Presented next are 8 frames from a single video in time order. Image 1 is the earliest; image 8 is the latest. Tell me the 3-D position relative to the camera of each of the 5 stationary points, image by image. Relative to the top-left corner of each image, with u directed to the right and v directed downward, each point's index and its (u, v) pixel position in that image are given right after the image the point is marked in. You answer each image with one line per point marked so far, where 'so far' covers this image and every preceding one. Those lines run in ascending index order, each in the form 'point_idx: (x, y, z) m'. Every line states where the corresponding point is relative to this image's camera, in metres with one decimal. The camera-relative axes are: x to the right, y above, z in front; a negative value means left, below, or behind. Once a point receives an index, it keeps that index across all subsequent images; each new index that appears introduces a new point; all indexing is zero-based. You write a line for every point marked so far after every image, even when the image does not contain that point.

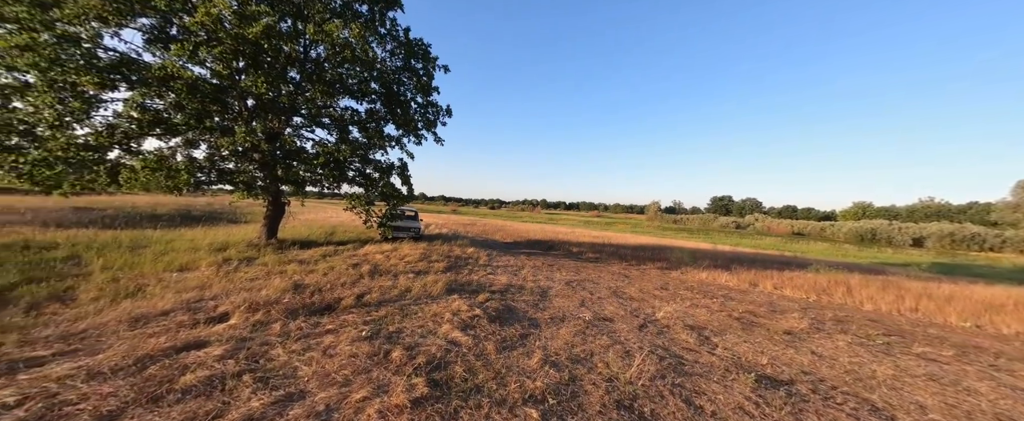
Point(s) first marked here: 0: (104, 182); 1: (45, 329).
0: (-11.3, +0.8, +8.3) m
1: (-7.4, -1.9, +4.7) m
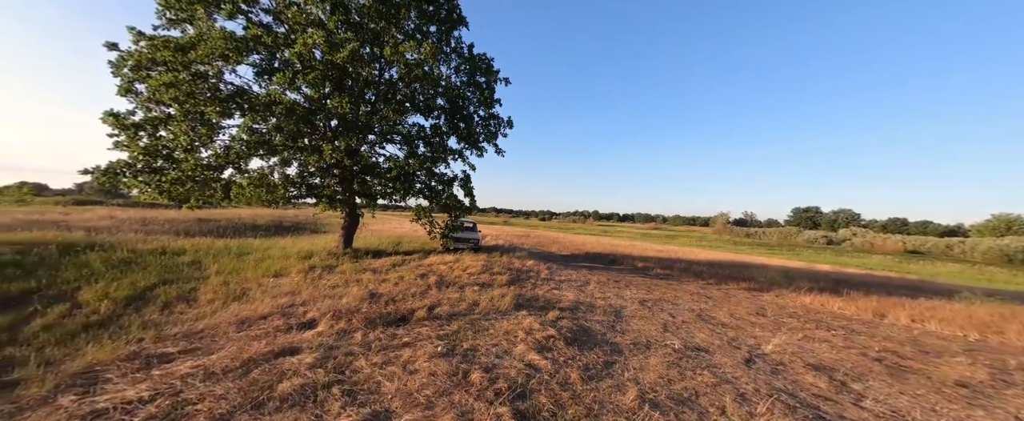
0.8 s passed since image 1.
0: (-9.3, +0.5, +9.6) m
1: (-6.0, -2.1, +5.4) m
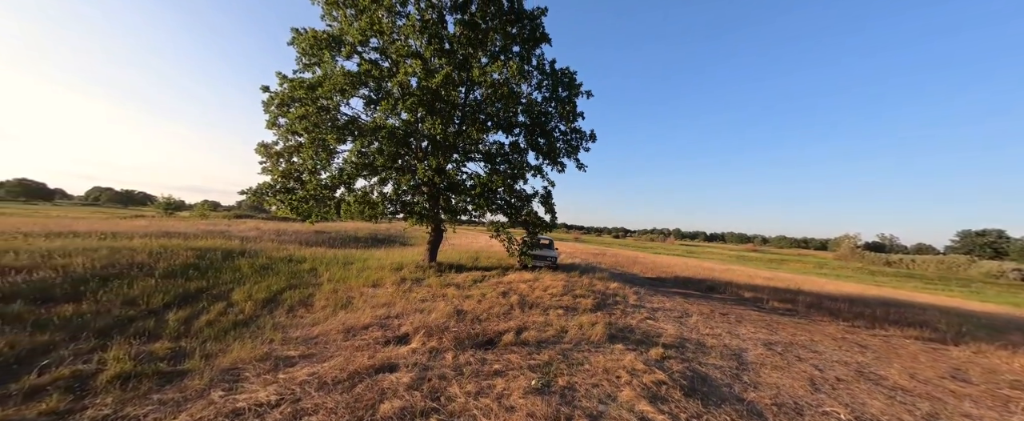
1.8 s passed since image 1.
0: (-6.5, -0.1, +11.0) m
1: (-4.3, -2.4, +6.0) m
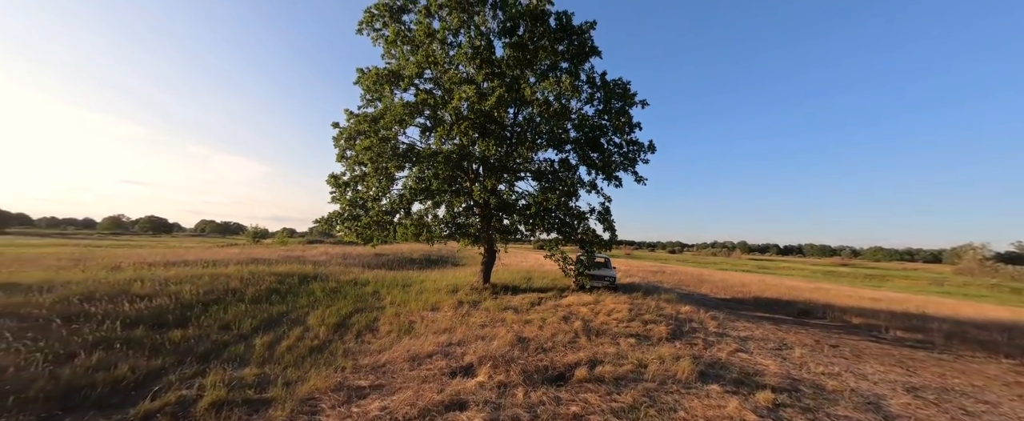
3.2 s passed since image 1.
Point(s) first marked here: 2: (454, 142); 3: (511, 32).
0: (-4.5, -1.0, +11.4) m
1: (-2.9, -2.9, +6.0) m
2: (-1.9, +2.2, +9.8) m
3: (0.0, +6.1, +10.4) m
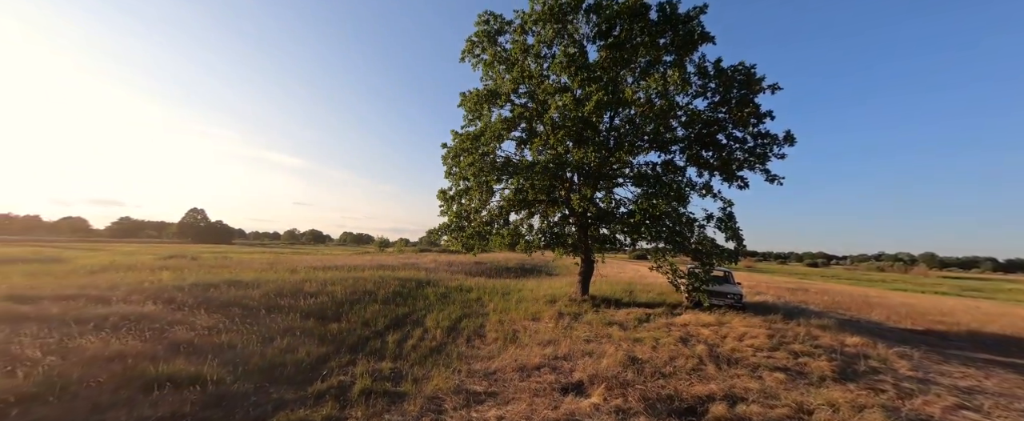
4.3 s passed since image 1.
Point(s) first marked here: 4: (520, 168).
0: (-0.8, -1.4, +12.0) m
1: (-0.7, -3.1, +6.3) m
2: (+1.2, +1.9, +9.8) m
3: (+3.1, +5.9, +9.9) m
4: (+0.2, +1.4, +10.1) m
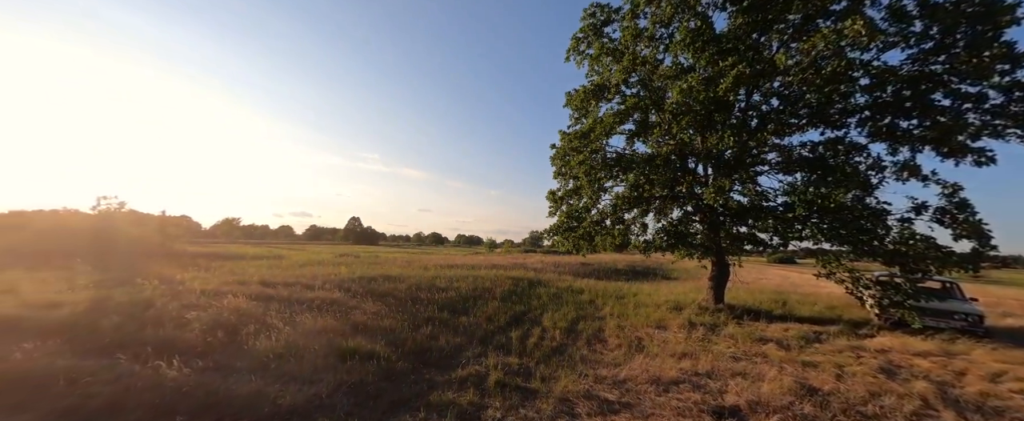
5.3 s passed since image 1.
0: (+3.5, -1.3, +11.4) m
1: (+1.8, -3.1, +5.9) m
2: (+4.5, +2.1, +8.7) m
3: (+6.2, +6.1, +8.3) m
4: (+3.7, +1.5, +9.3) m
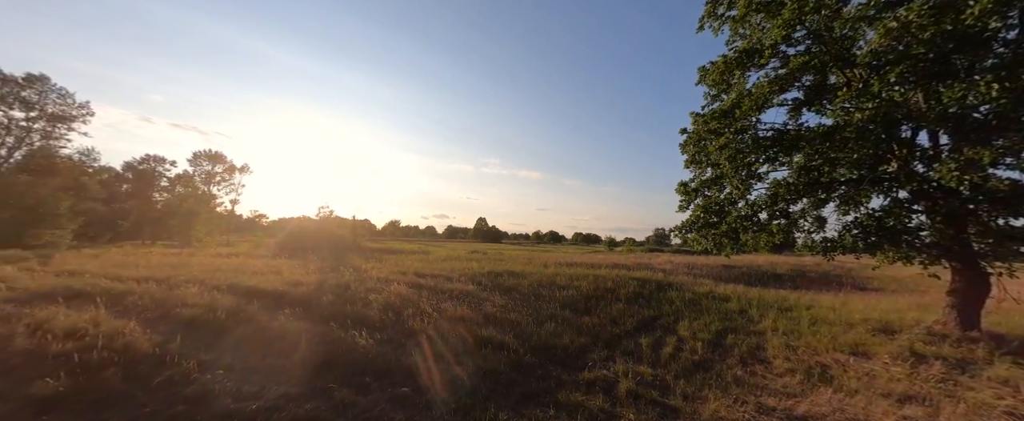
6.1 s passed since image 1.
0: (+7.5, -1.0, +9.2) m
1: (+4.0, -2.9, +4.7) m
2: (+7.4, +2.4, +6.3) m
3: (+8.6, +6.4, +5.4) m
4: (+6.8, +1.8, +7.2) m
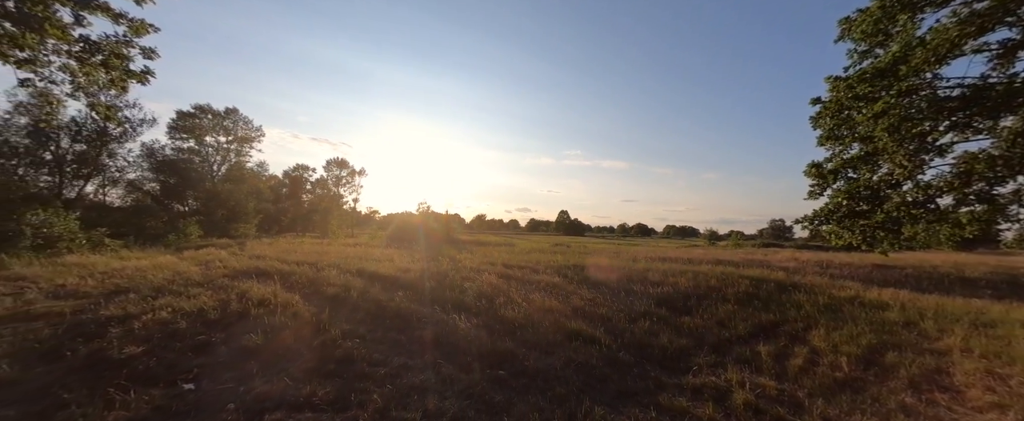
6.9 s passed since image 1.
0: (+9.8, -0.7, +7.0) m
1: (+5.4, -2.7, +3.6) m
2: (+8.9, +2.7, +4.2) m
3: (+9.8, +6.7, +2.9) m
4: (+8.6, +2.1, +5.2) m
